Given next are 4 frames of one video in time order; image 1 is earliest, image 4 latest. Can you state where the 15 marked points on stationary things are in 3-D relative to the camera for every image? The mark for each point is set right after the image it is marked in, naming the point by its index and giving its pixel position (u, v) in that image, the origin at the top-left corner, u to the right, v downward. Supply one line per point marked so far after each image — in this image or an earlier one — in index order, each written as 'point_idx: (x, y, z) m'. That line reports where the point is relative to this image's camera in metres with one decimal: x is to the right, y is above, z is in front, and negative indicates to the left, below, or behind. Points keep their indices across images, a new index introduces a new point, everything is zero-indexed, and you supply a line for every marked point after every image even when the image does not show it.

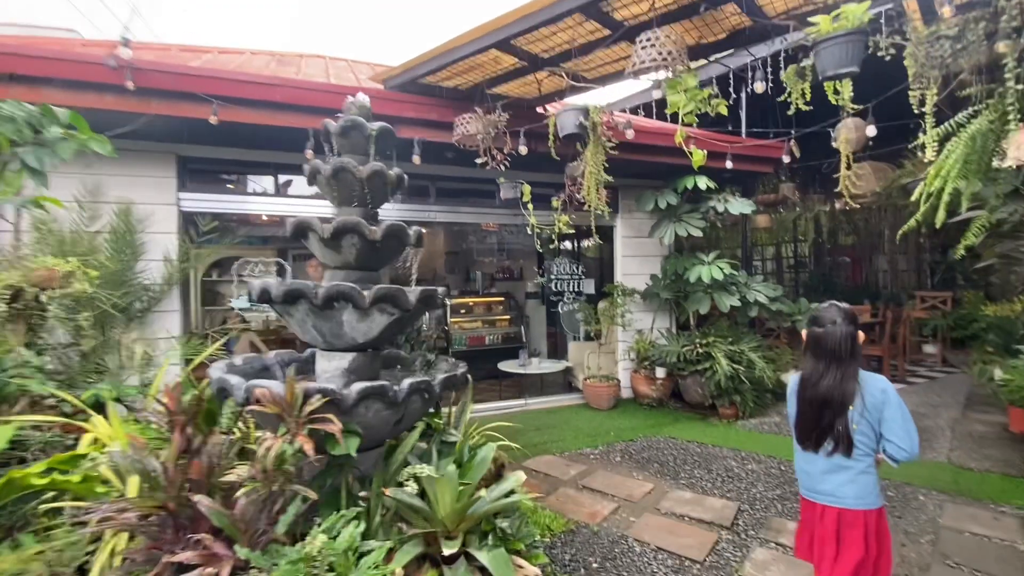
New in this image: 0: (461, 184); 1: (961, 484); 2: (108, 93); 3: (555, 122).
0: (-0.6, +1.1, +5.3) m
1: (+3.2, -1.4, +3.5) m
2: (-2.8, +1.3, +3.3) m
3: (+0.3, +1.1, +3.2) m
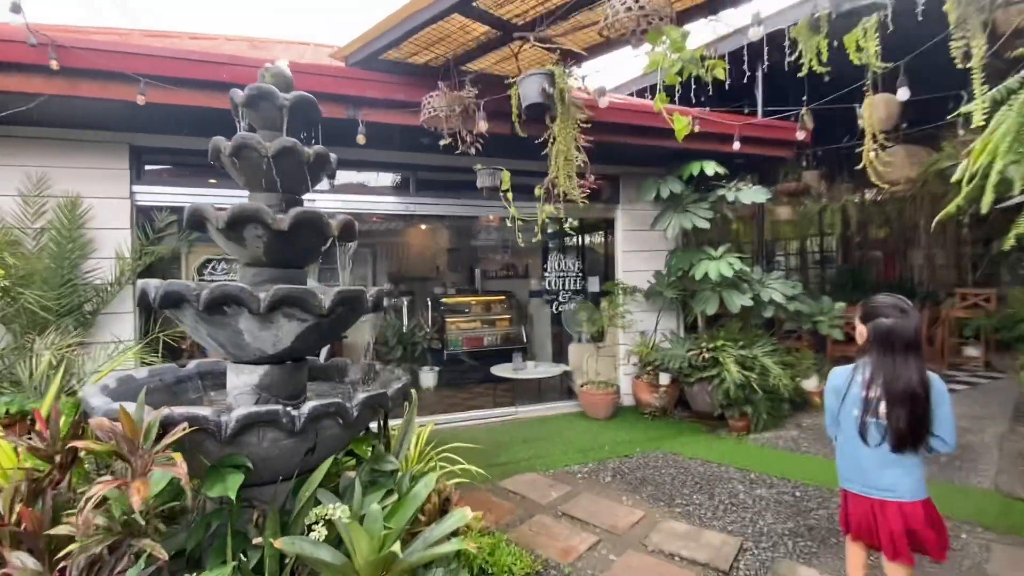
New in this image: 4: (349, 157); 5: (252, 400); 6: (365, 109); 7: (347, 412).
0: (-0.7, +1.1, +4.9) m
1: (+3.0, -1.4, +2.9) m
2: (-3.0, +1.3, +3.0) m
3: (+0.1, +1.1, +2.7) m
4: (-1.5, +1.2, +4.4) m
5: (-1.1, -0.5, +2.1) m
6: (-1.1, +1.3, +3.6) m
7: (-0.6, -0.5, +1.8) m
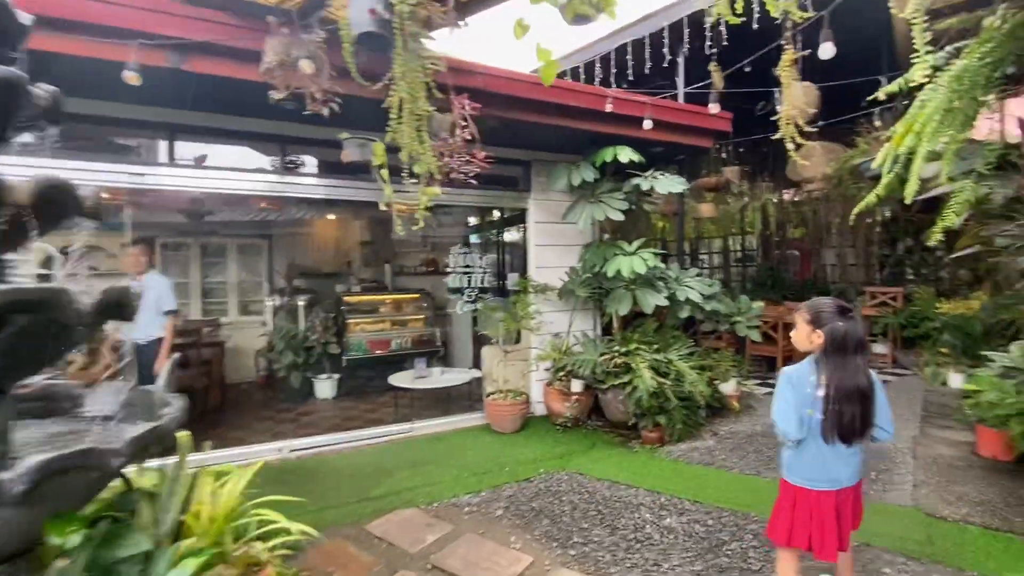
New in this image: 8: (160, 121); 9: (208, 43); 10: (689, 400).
0: (-1.6, +1.2, +4.1) m
1: (+2.3, -1.4, +2.6) m
2: (-3.7, +1.3, +2.0) m
3: (-0.6, +1.1, +2.1) m
4: (-2.4, +1.2, +3.6) m
5: (-1.7, -0.5, +1.3) m
6: (-1.9, +1.4, +2.8) m
7: (-1.2, -0.5, +1.1) m
8: (-2.5, +1.2, +3.5) m
9: (-1.8, +1.4, +2.8) m
10: (+1.6, -1.0, +4.4) m
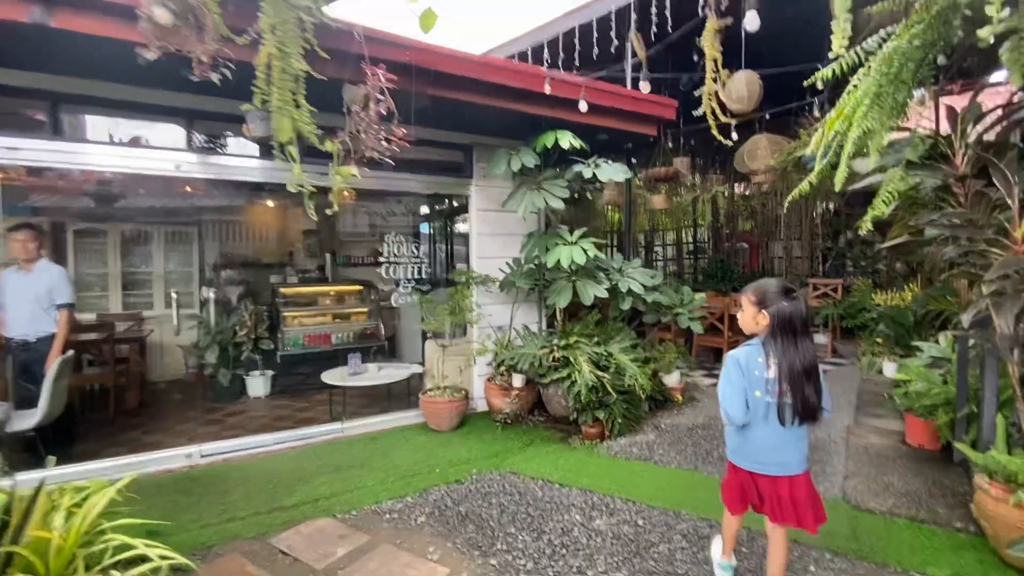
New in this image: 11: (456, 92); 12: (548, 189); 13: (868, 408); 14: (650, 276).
0: (-2.2, +1.2, +3.8) m
1: (+1.9, -1.3, +2.6) m
2: (-4.0, +1.4, +1.5) m
3: (-1.0, +1.1, +1.8) m
4: (-2.9, +1.3, +3.2) m
5: (-2.0, -0.4, +1.0) m
6: (-2.3, +1.4, +2.4) m
7: (-1.5, -0.4, +0.8) m
8: (-3.0, +1.3, +3.1) m
9: (-2.2, +1.5, +2.5) m
10: (+1.1, -0.9, +4.3) m
11: (-0.3, +1.4, +3.4) m
12: (+0.3, +0.9, +4.3) m
13: (+3.4, -1.2, +4.6) m
14: (+1.3, +0.1, +4.6) m
